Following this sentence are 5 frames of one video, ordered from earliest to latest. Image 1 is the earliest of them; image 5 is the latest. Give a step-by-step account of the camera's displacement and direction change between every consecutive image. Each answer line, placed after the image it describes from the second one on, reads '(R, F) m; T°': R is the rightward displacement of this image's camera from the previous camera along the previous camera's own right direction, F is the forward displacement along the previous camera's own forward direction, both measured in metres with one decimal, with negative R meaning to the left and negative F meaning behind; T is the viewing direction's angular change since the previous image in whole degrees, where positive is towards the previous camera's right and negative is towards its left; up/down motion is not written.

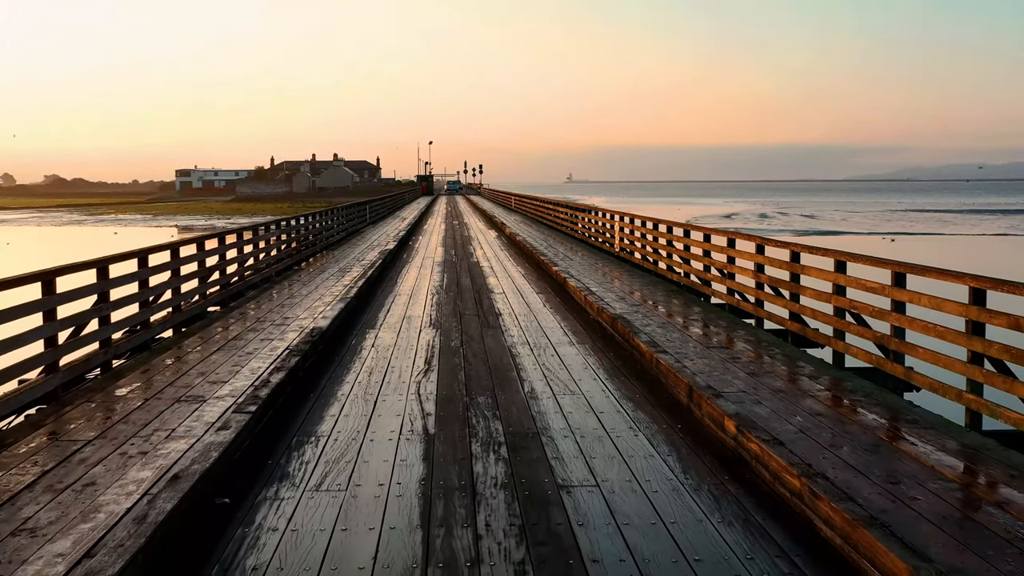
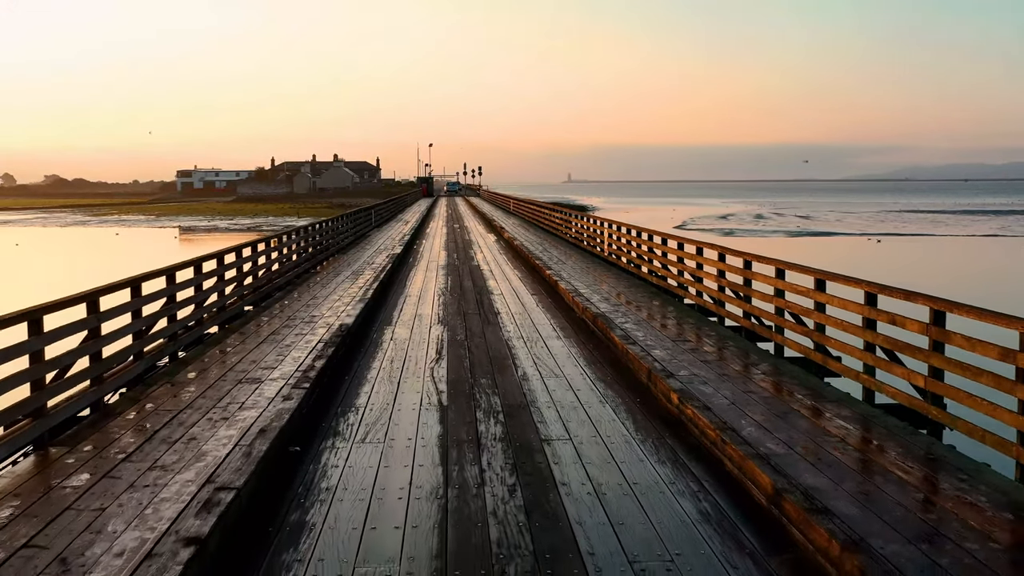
(0.0, -1.2) m; 0°
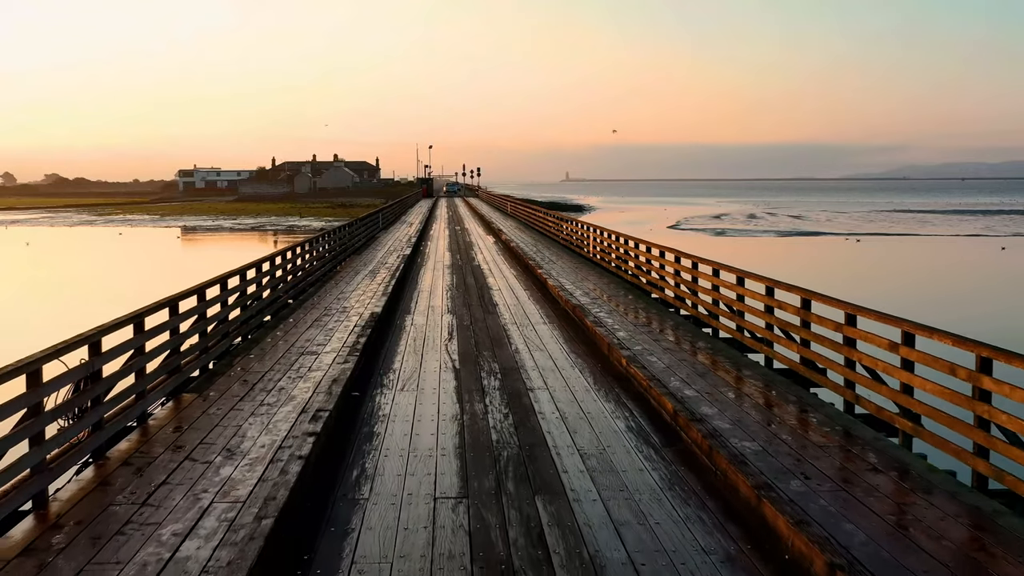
(0.0, -2.0) m; 0°
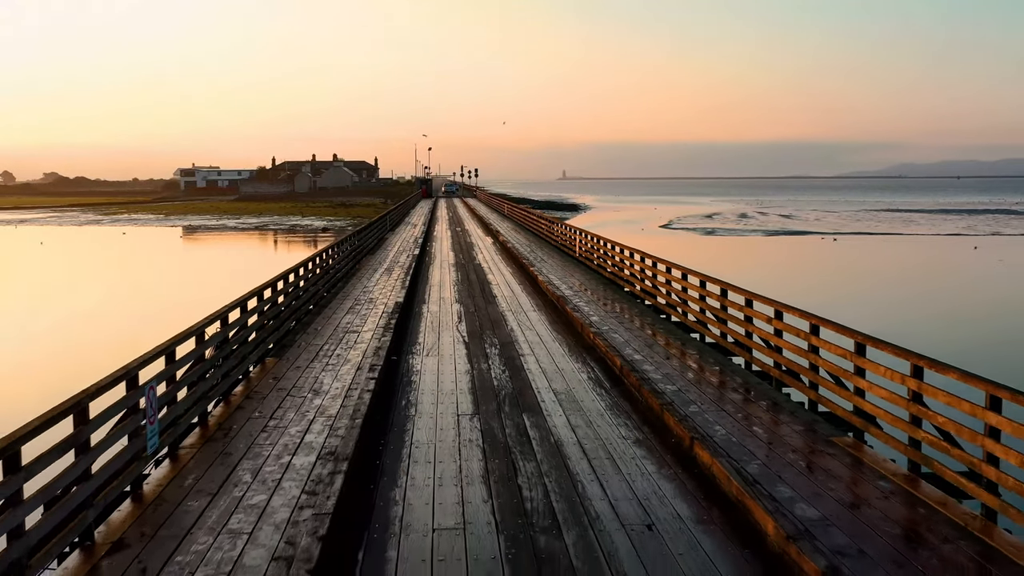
(0.0, -2.4) m; 0°
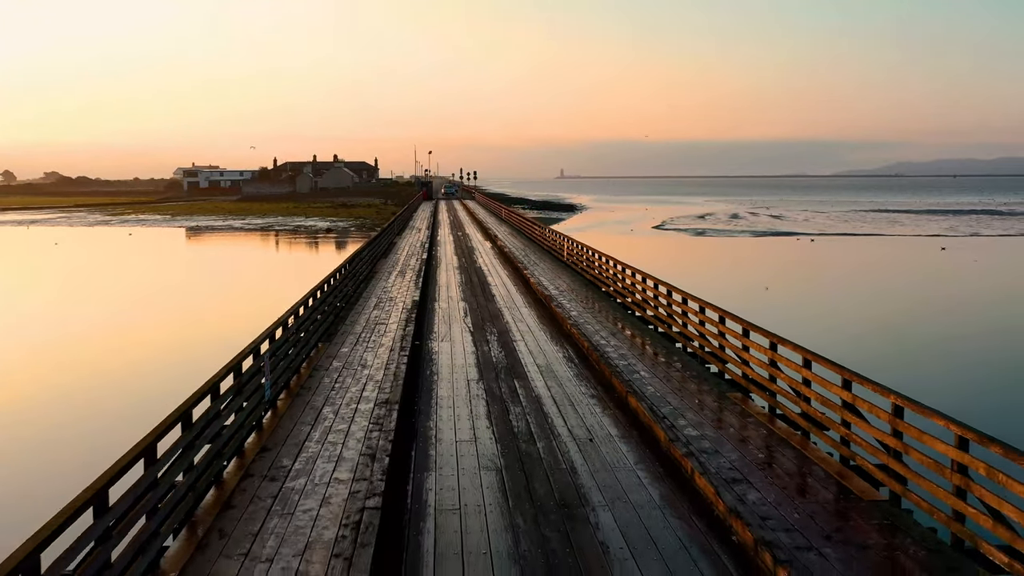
(0.0, -2.8) m; 0°
